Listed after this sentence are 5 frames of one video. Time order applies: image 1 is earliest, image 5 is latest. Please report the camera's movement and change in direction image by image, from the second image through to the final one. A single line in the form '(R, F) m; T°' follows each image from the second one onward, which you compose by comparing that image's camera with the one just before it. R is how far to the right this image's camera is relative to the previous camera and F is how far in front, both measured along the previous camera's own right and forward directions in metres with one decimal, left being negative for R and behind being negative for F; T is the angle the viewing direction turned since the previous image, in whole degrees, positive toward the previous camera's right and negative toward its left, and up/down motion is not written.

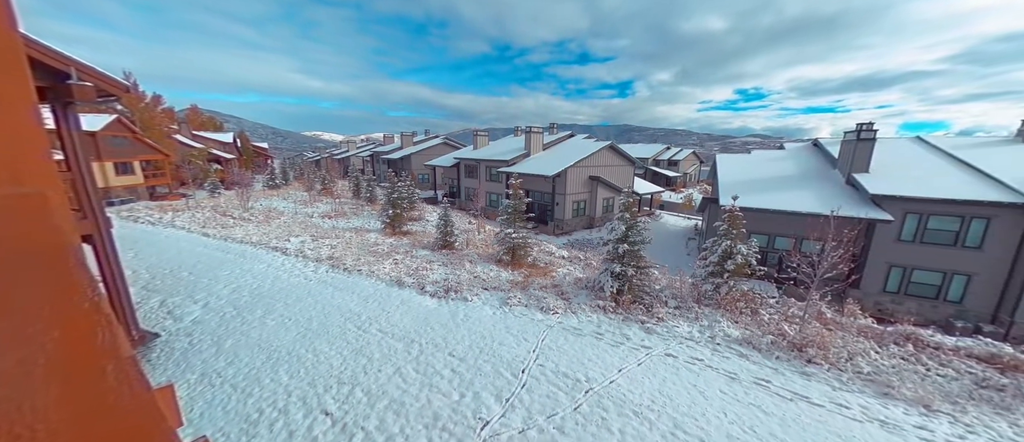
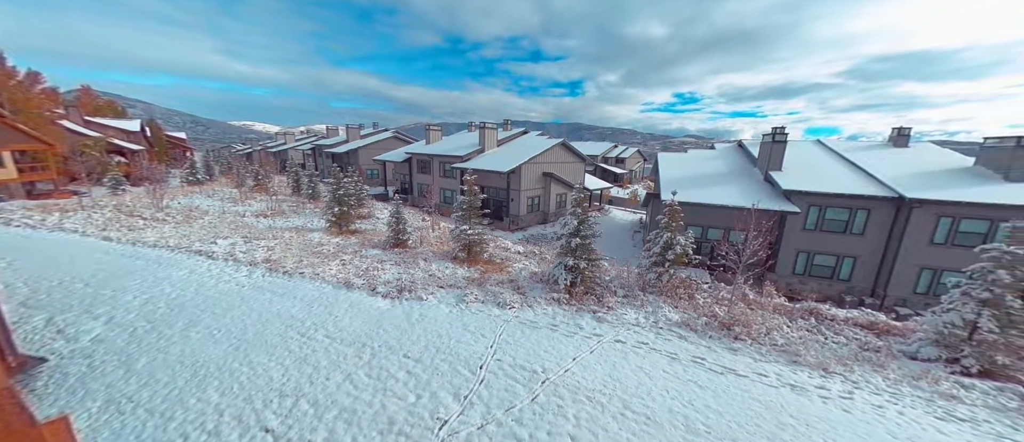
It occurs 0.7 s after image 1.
(-0.4, +0.1) m; +9°
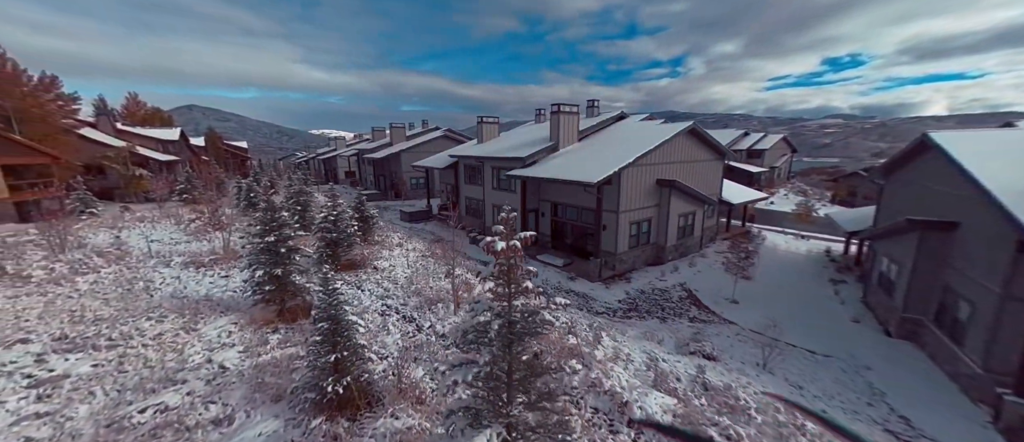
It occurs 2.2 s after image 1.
(+0.3, +2.2) m; -13°
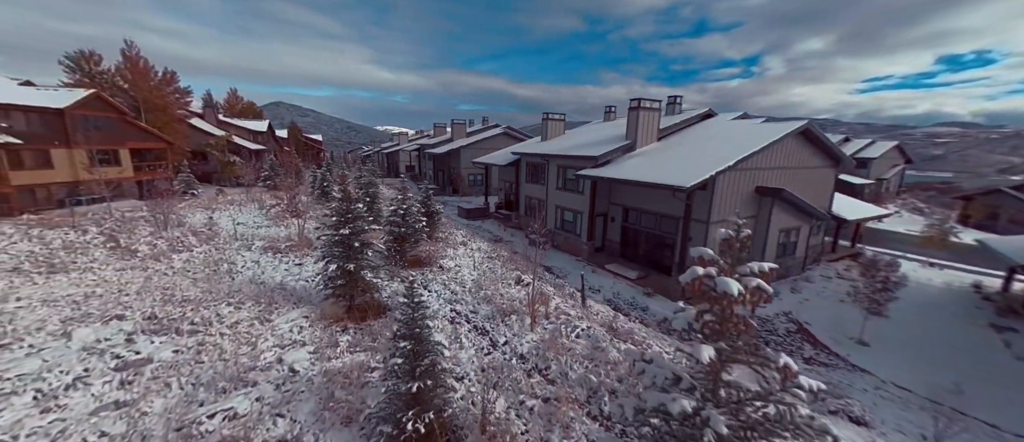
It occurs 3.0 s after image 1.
(-0.2, +0.2) m; -8°
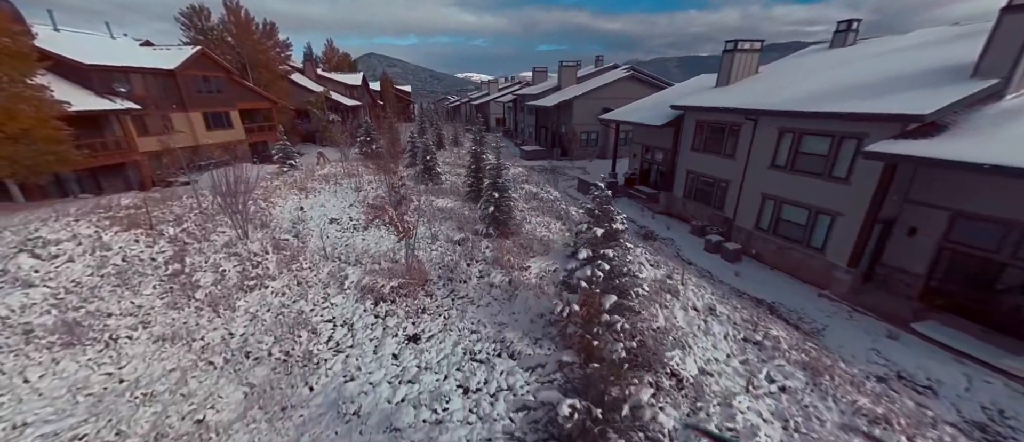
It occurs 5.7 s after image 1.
(-0.7, +1.1) m; -13°
